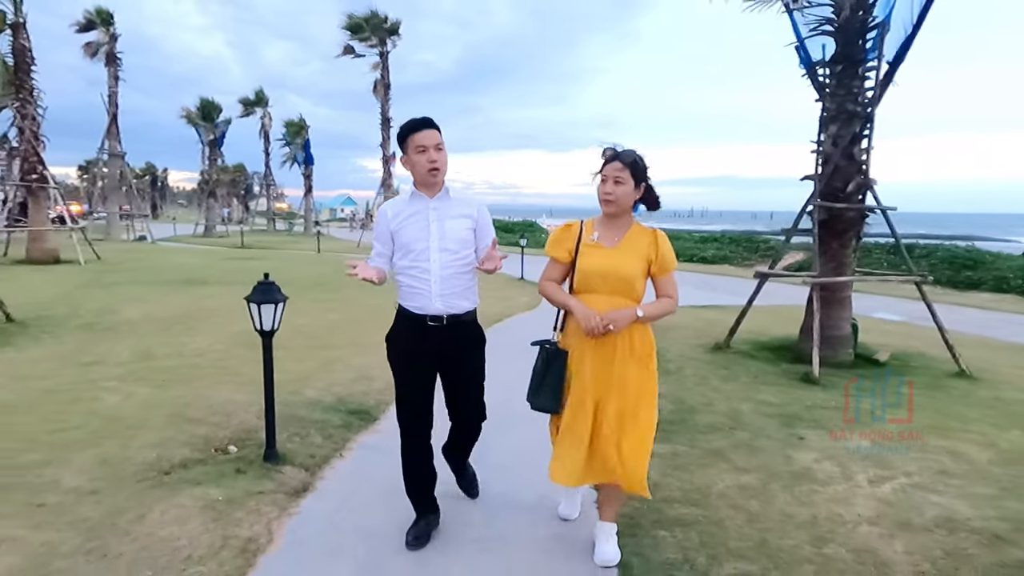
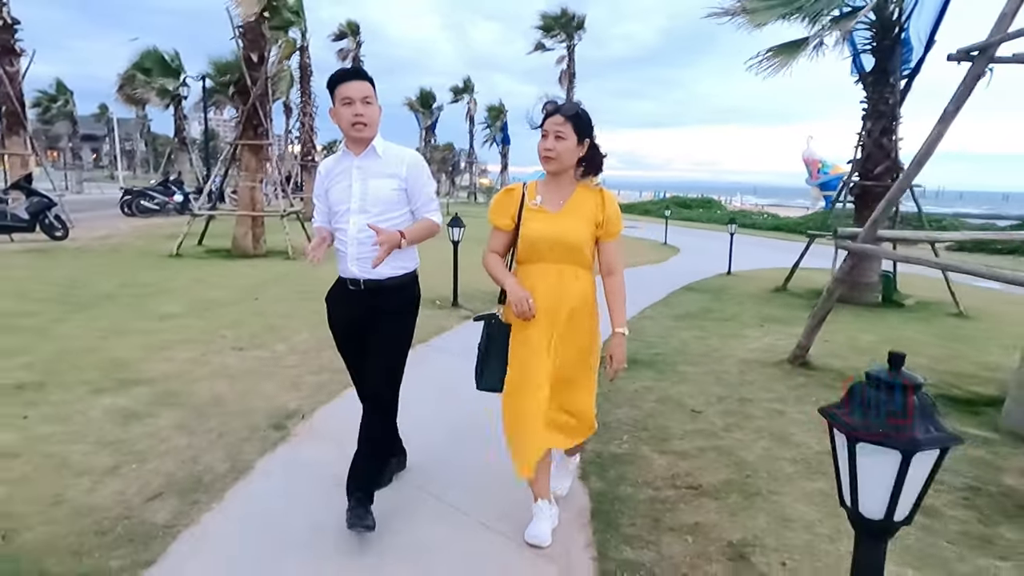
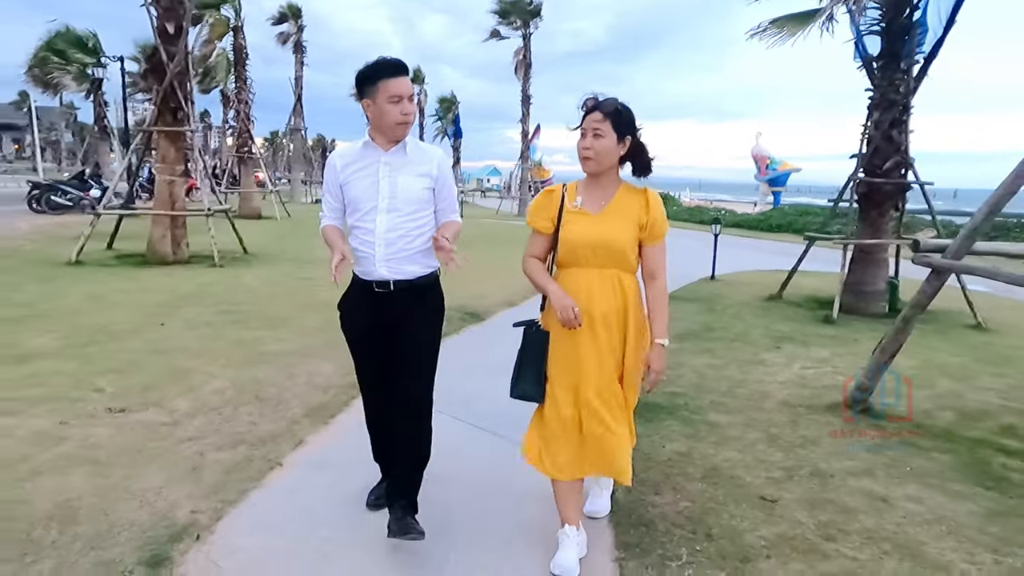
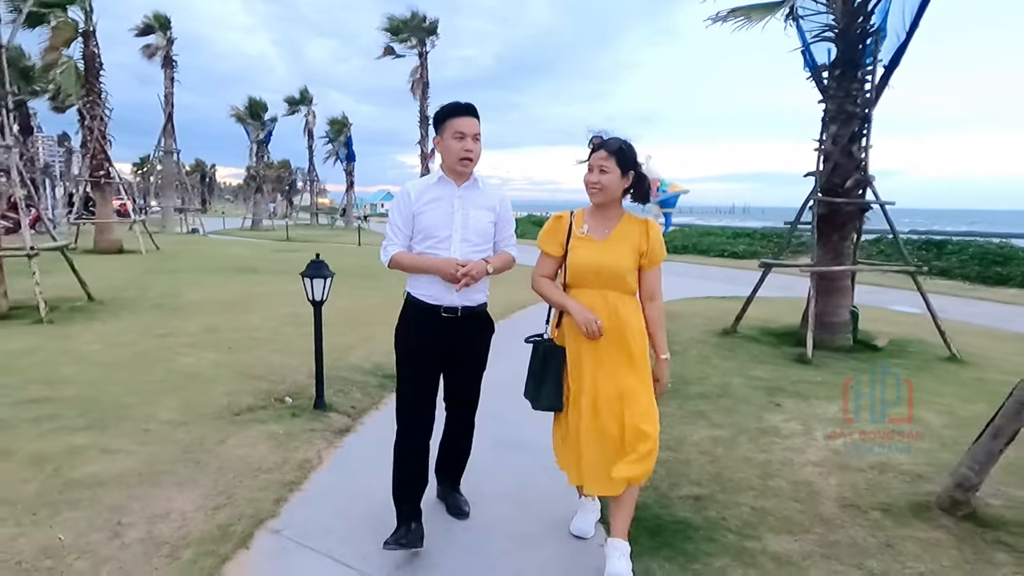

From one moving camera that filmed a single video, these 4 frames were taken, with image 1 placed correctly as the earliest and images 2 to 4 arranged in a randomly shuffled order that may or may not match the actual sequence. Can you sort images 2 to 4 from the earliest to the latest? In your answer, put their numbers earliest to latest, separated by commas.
4, 3, 2
